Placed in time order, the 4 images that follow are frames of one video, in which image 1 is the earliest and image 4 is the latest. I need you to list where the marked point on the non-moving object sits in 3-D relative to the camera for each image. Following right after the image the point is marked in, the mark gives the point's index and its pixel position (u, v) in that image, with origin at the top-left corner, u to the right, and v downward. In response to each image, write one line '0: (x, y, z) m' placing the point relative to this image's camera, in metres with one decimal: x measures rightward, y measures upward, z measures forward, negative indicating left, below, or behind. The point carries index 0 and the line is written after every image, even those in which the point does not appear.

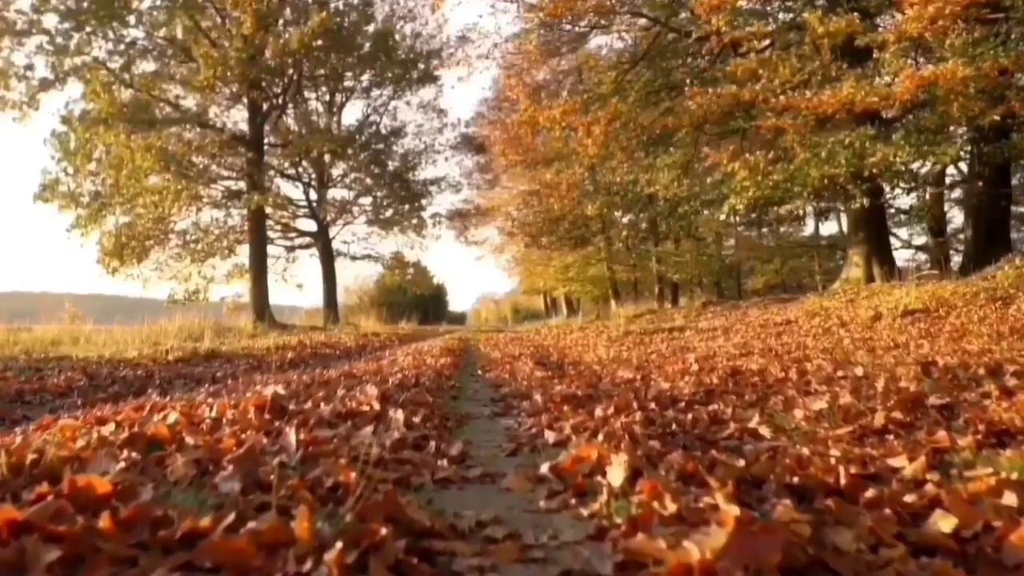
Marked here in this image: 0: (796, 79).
0: (+4.1, +3.0, +14.2) m
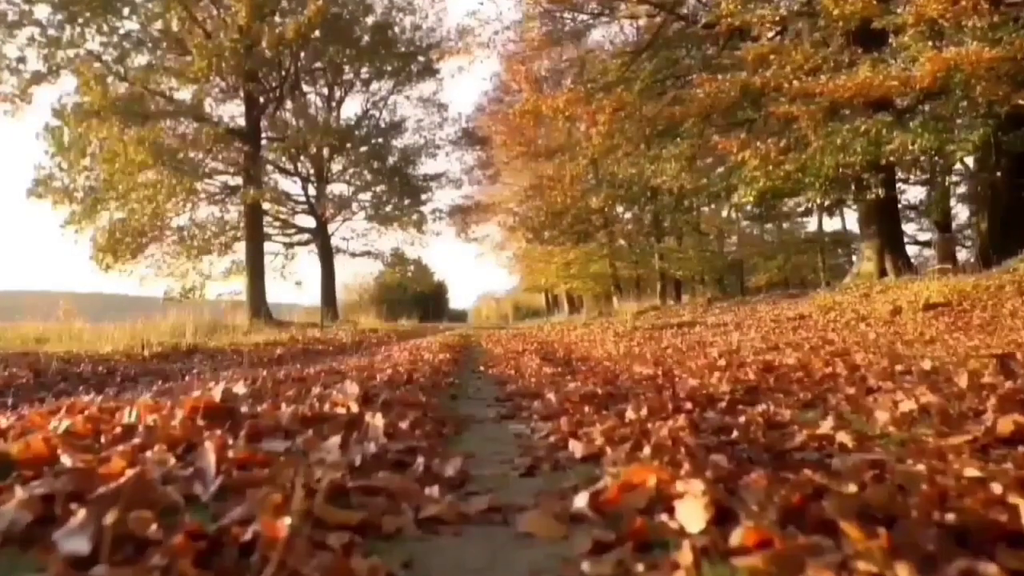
0: (+4.2, +3.1, +13.4) m
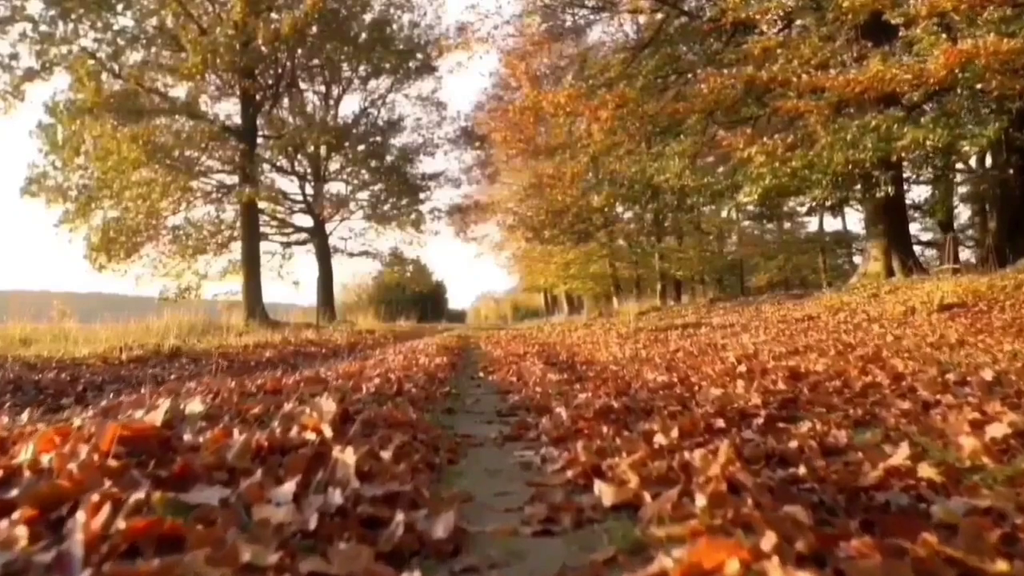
0: (+4.2, +3.1, +12.9) m
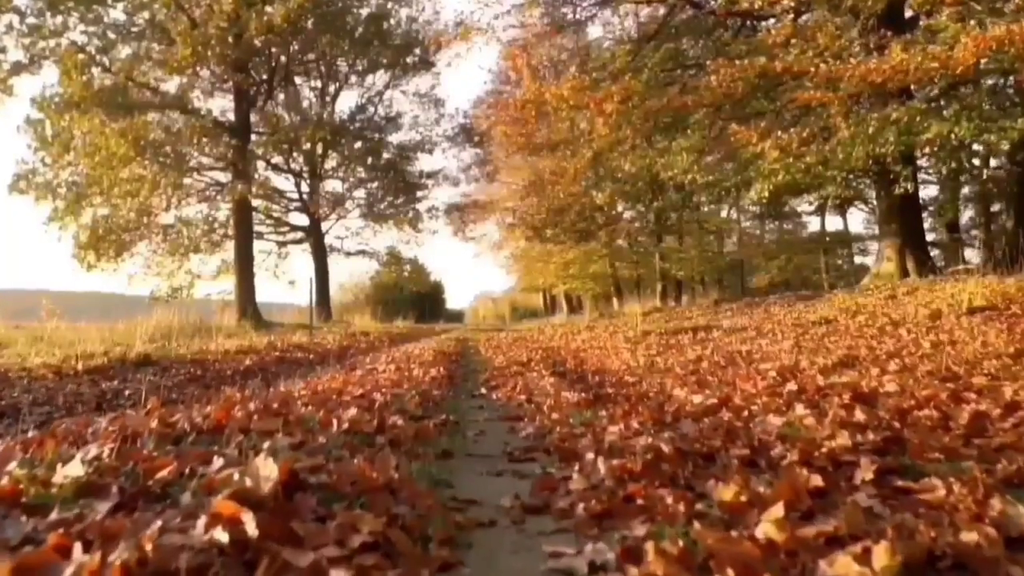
0: (+4.2, +3.1, +12.0) m
